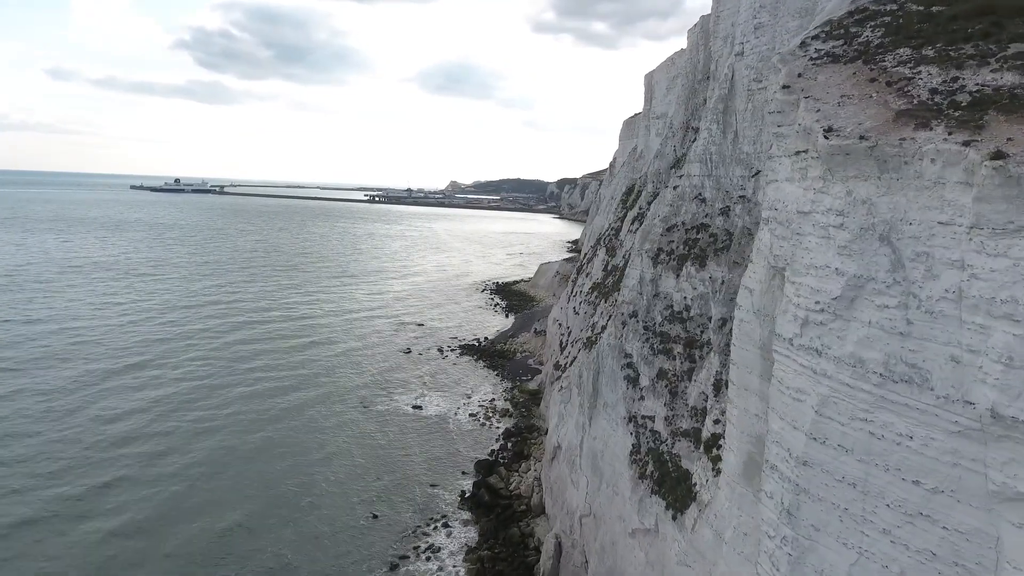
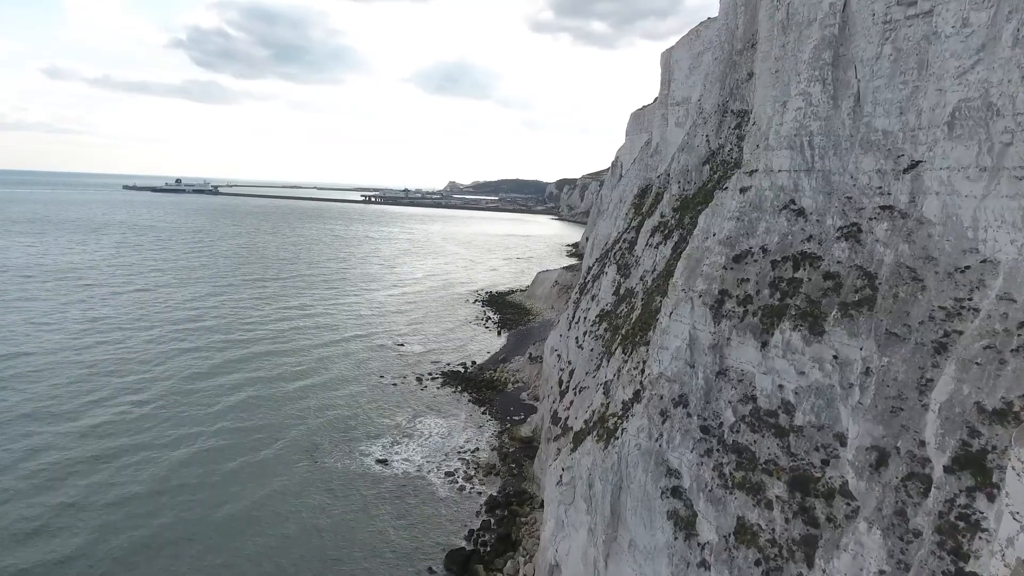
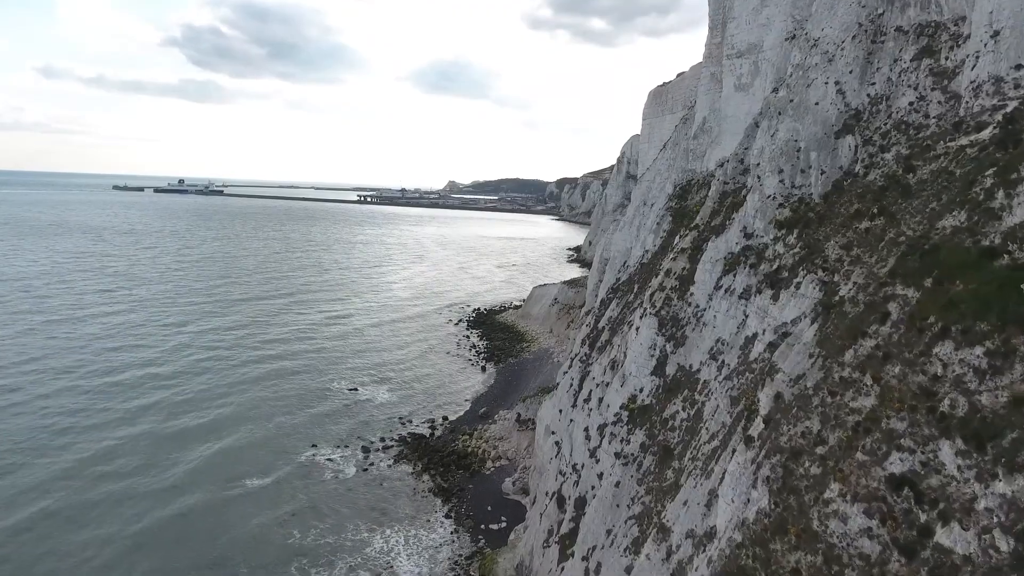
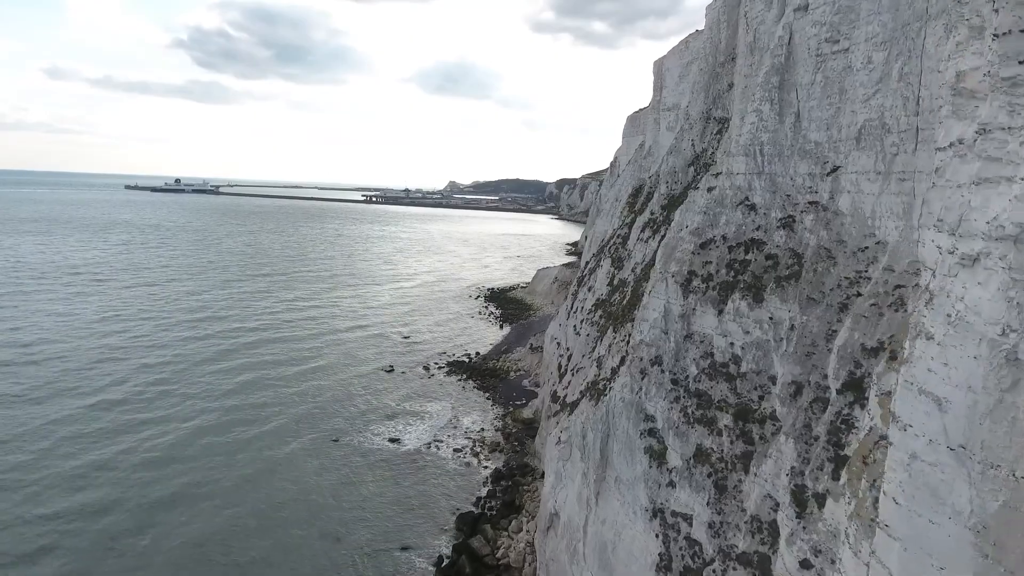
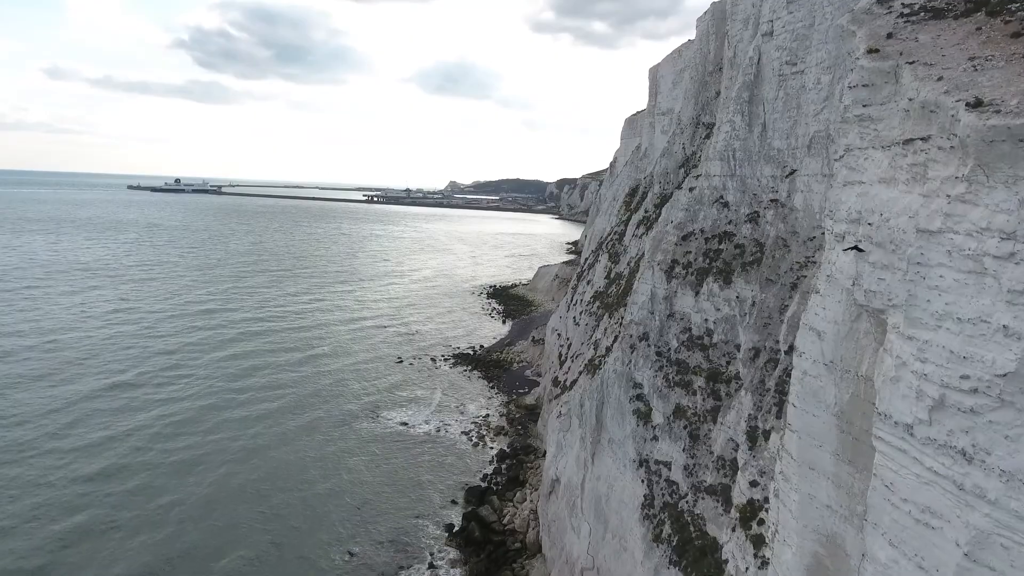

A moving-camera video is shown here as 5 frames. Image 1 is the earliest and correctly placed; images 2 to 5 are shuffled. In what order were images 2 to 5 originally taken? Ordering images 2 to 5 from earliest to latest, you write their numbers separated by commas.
5, 4, 2, 3
